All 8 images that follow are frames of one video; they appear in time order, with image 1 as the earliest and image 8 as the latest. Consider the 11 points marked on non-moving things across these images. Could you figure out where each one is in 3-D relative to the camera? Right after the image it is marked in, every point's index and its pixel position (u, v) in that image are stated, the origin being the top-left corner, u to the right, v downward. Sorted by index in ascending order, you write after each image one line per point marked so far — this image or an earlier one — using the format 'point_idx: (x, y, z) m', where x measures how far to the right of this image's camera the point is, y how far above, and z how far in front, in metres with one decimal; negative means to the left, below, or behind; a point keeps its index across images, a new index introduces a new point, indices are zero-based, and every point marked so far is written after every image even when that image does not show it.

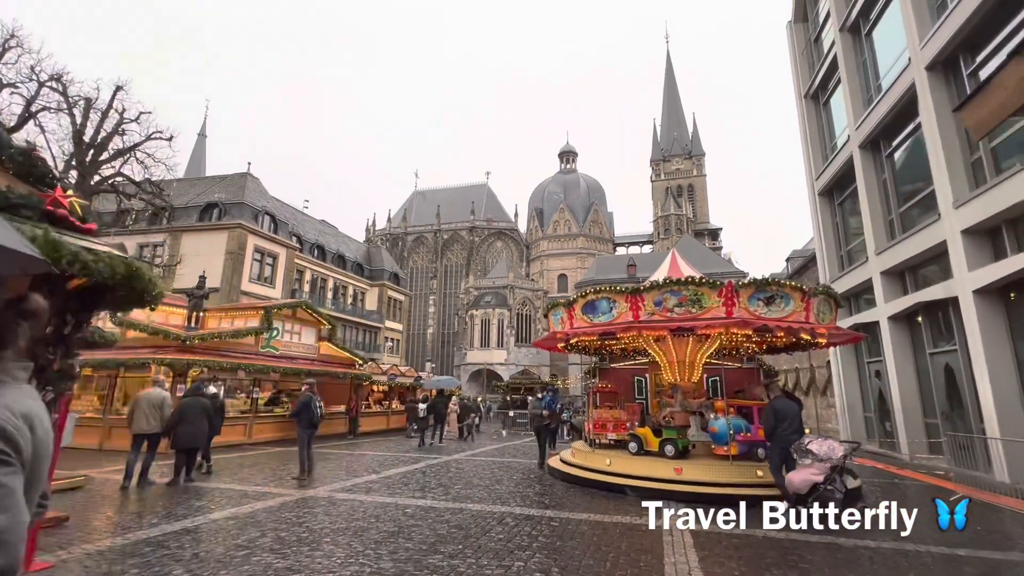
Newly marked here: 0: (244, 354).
0: (-9.6, -2.4, +16.6) m
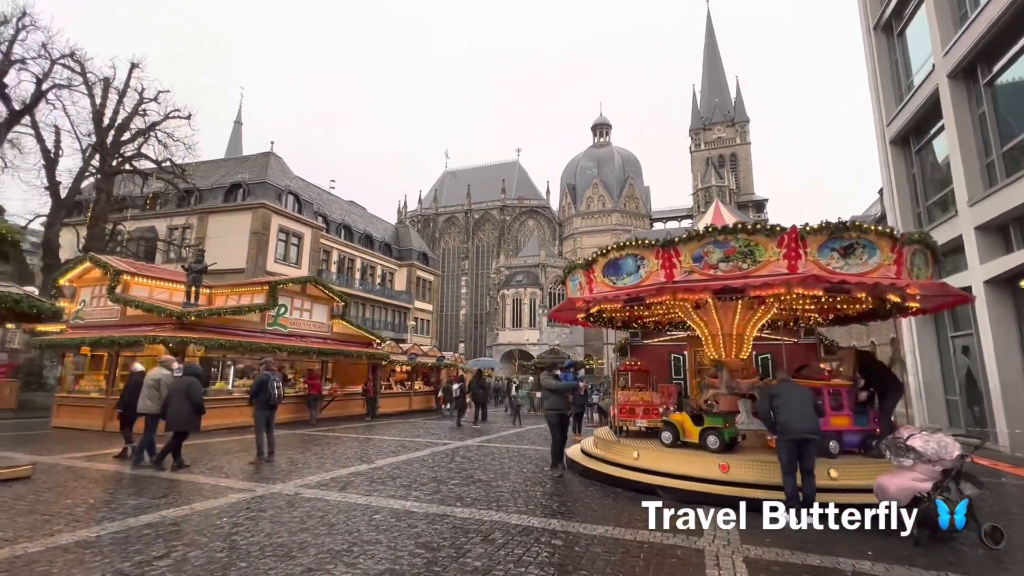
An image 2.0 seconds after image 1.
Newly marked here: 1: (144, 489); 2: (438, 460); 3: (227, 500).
0: (-8.9, -1.5, +15.8) m
1: (-5.5, -3.0, +6.9) m
2: (-1.6, -3.6, +9.9) m
3: (-3.9, -2.9, +6.3) m
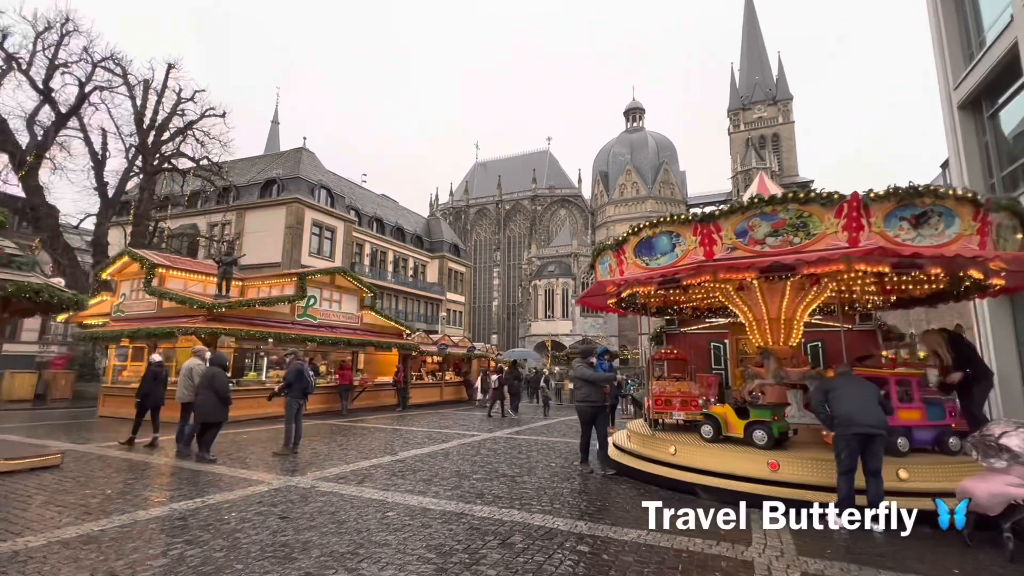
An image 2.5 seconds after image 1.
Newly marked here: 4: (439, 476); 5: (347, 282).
0: (-7.9, -1.2, +15.9) m
1: (-5.2, -2.8, +6.9) m
2: (-1.0, -3.3, +9.5) m
3: (-3.5, -2.7, +6.1) m
4: (-1.1, -2.9, +7.2) m
5: (-6.6, +0.2, +18.7) m
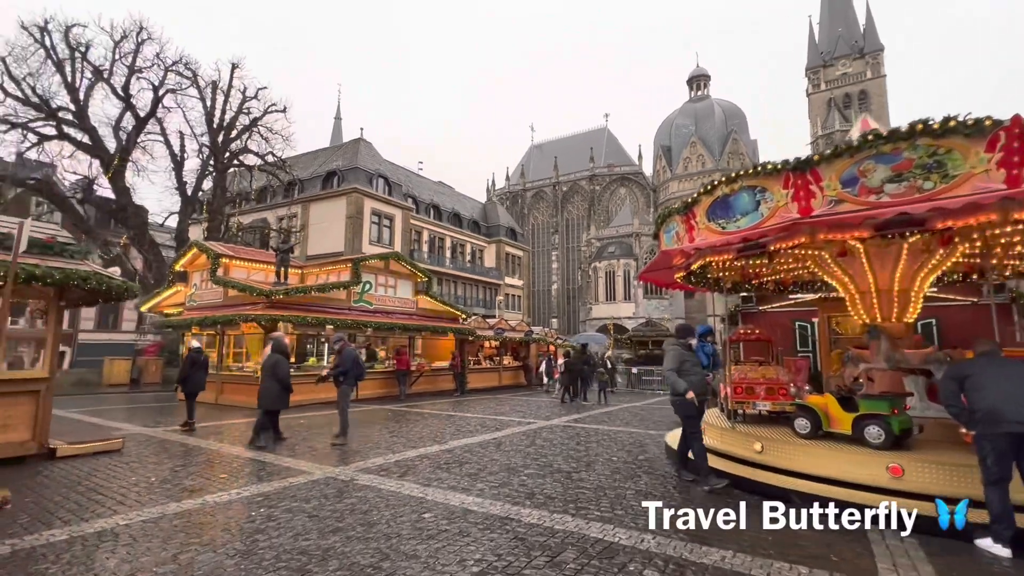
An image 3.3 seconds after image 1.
0: (-6.0, -0.7, +16.0) m
1: (-4.4, -2.6, +6.8) m
2: (+0.1, -2.9, +8.8) m
3: (-2.9, -2.4, +5.8) m
4: (-0.3, -2.6, +6.6) m
5: (-4.4, +0.8, +18.6) m
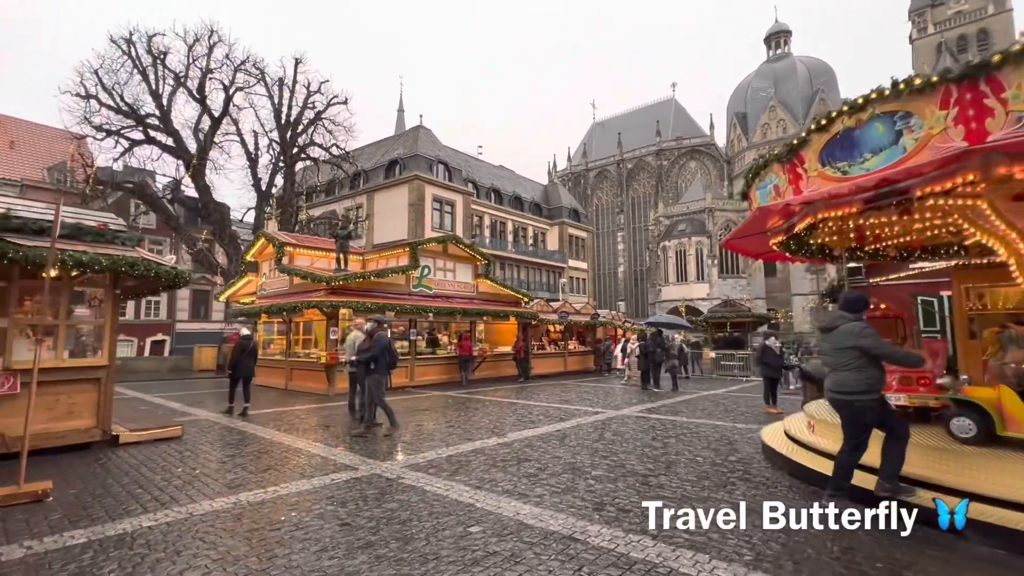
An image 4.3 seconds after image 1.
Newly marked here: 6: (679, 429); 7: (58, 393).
0: (-3.9, -0.2, +15.8) m
1: (-3.5, -2.3, +6.5) m
2: (+1.2, -2.5, +7.9) m
3: (-2.2, -2.2, +5.3) m
4: (+0.5, -2.2, +5.7) m
5: (-2.0, +1.5, +18.1) m
6: (+3.1, -2.6, +8.5) m
7: (-6.4, -1.5, +6.5) m
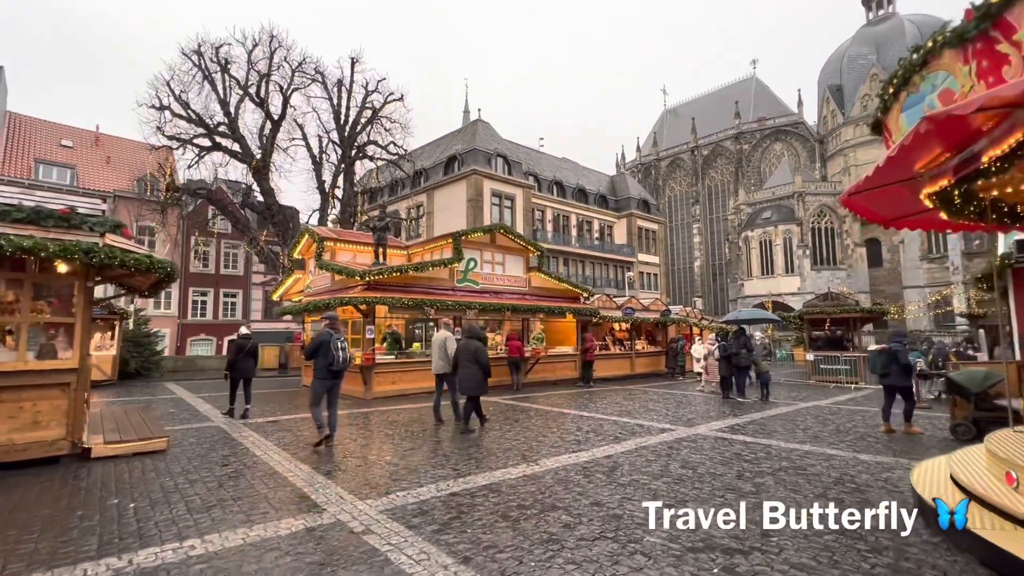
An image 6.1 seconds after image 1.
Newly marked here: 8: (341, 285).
0: (-2.3, -0.1, +14.5) m
1: (-3.2, -2.2, +5.3) m
2: (+1.6, -2.3, +6.0) m
3: (-2.1, -2.0, +3.9) m
4: (+0.6, -2.0, +3.9) m
5: (-0.1, +1.7, +16.5) m
6: (+3.6, -2.3, +6.3) m
7: (-6.0, -1.4, +5.7) m
8: (-5.3, +0.1, +14.4) m
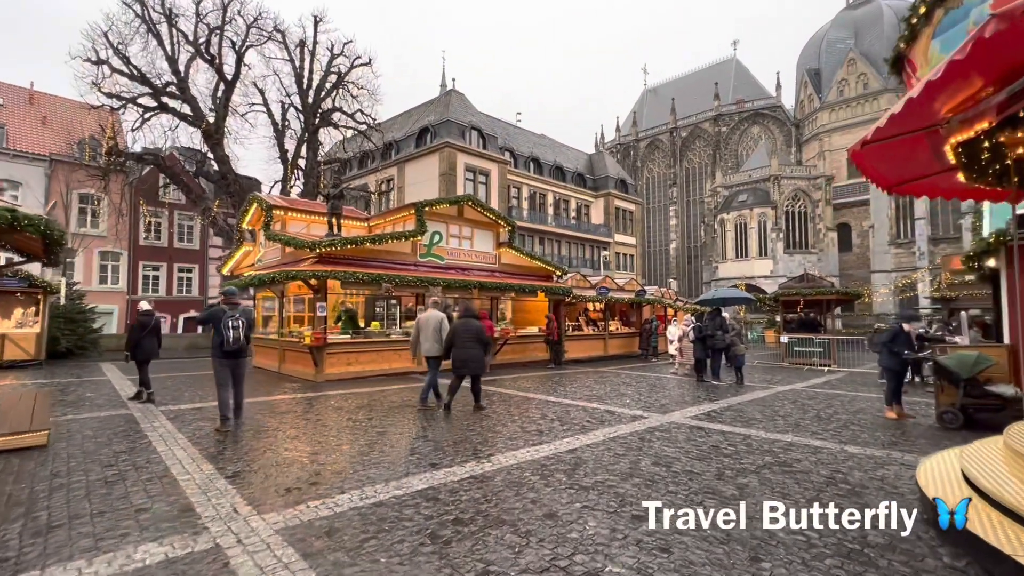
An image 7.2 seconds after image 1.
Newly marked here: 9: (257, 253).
0: (-3.2, +0.7, +13.5) m
1: (-3.8, -1.8, +4.3) m
2: (+1.1, -2.0, +5.2) m
3: (-2.6, -1.8, +3.0) m
4: (+0.1, -1.8, +3.1) m
5: (-1.1, +2.4, +15.5) m
6: (+3.0, -2.0, +5.6) m
7: (-6.6, -1.0, +4.6) m
8: (-6.3, +0.9, +13.2) m
9: (-8.5, +1.2, +15.5) m
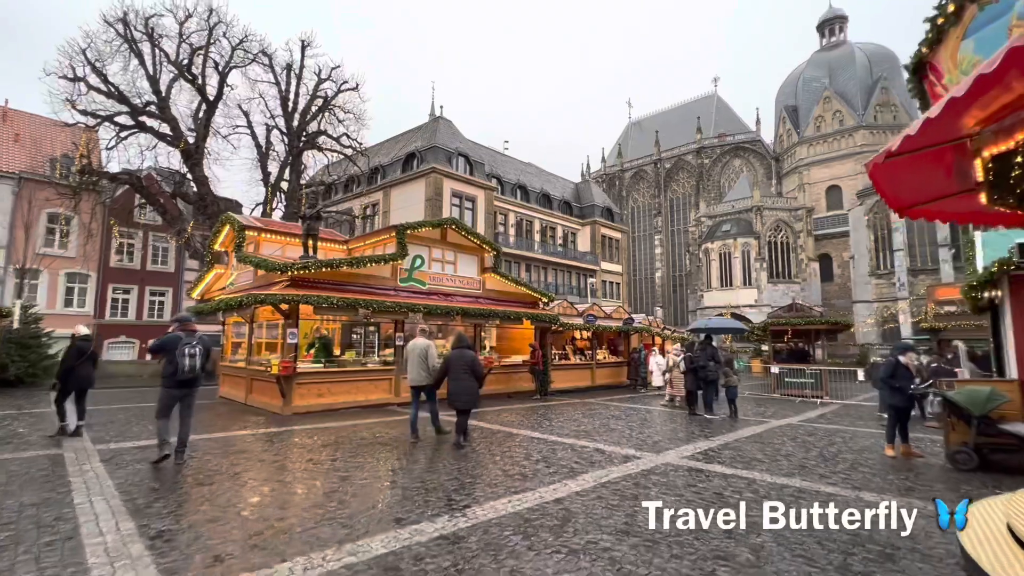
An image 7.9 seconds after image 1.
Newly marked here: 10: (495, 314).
0: (-3.6, 0.0, +12.8) m
1: (-4.0, -2.0, +3.5) m
2: (+0.9, -2.2, +4.6) m
3: (-2.7, -1.9, +2.2) m
4: (0.0, -1.9, +2.4) m
5: (-1.6, +1.6, +15.0) m
6: (+2.7, -2.3, +5.0) m
7: (-6.8, -1.1, +3.7) m
8: (-6.7, +0.2, +12.5) m
9: (-9.0, +0.4, +14.8) m
10: (-0.5, -0.8, +14.8) m
